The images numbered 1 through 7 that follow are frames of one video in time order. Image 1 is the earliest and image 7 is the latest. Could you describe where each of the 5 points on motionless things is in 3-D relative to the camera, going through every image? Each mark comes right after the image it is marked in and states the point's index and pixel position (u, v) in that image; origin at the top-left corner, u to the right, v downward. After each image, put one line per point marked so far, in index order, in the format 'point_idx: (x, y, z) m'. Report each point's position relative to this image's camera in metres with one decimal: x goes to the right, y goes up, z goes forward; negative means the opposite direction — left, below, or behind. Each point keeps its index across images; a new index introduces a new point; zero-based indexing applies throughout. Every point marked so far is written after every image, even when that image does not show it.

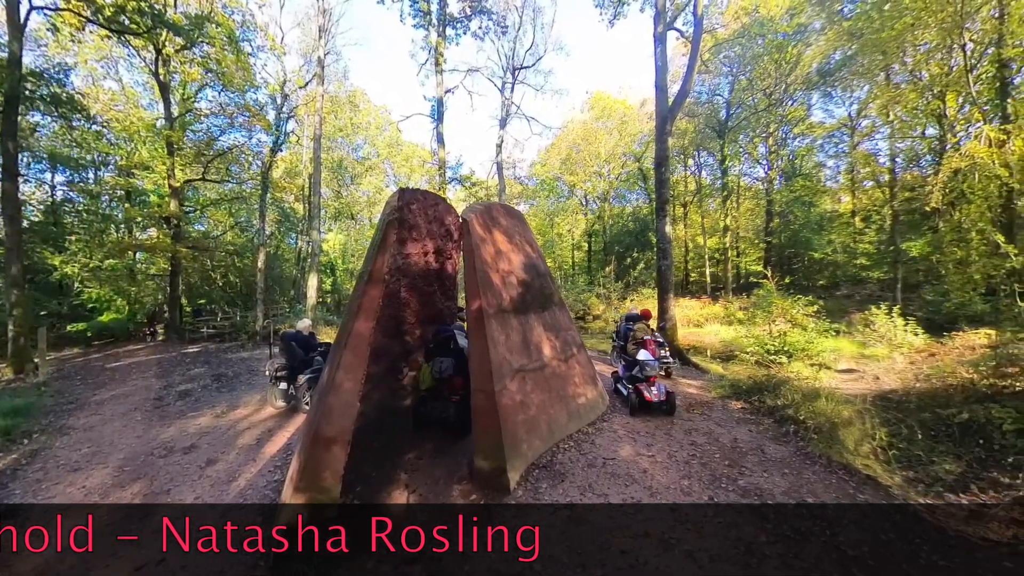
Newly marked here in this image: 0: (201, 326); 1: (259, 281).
0: (-9.2, -1.2, +13.8) m
1: (-7.7, +0.2, +14.0) m
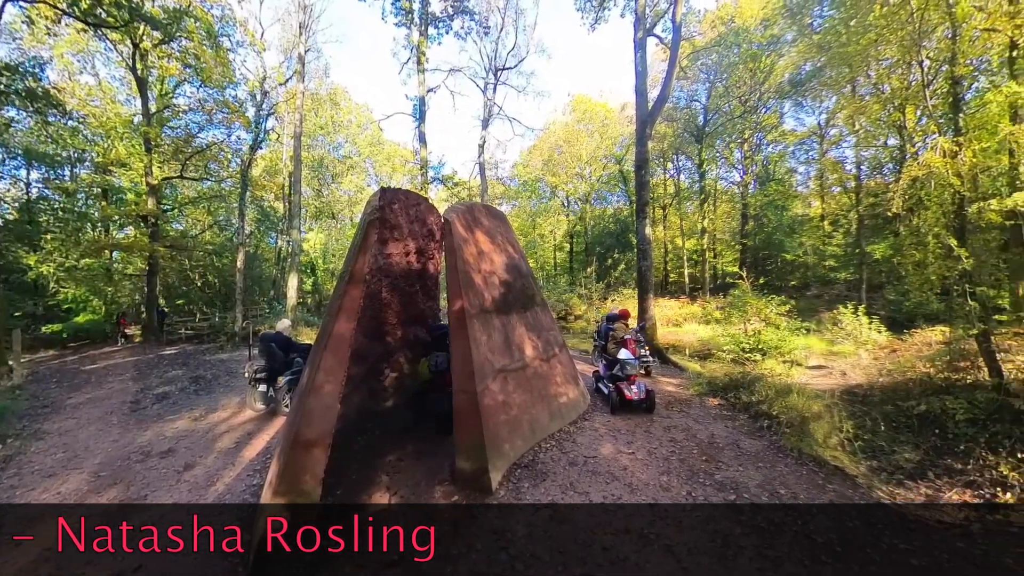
0: (-9.7, -1.2, +13.6) m
1: (-8.2, +0.2, +13.8) m
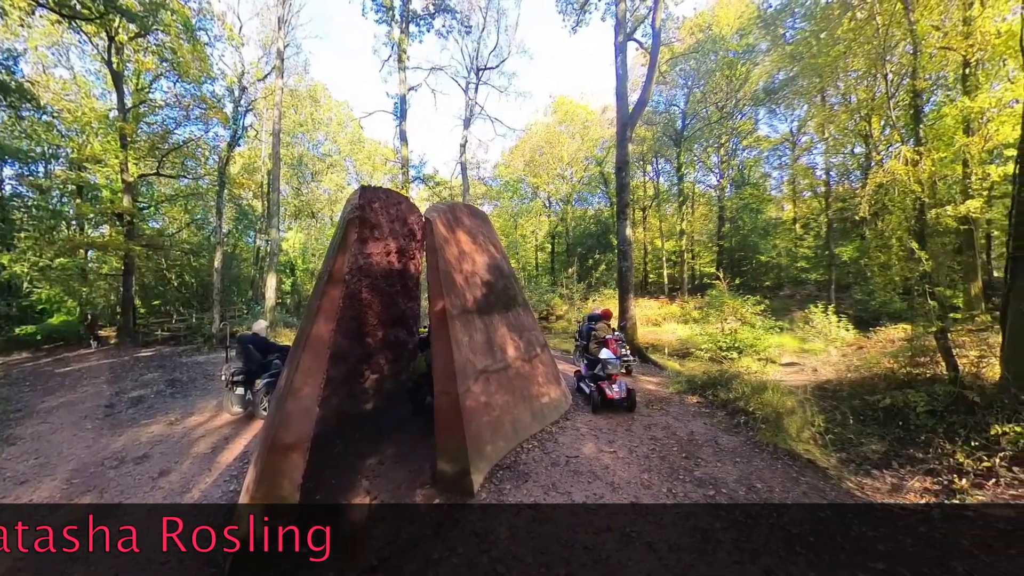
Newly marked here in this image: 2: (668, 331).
0: (-10.2, -1.2, +13.3) m
1: (-8.7, +0.2, +13.6) m
2: (+4.6, -1.3, +13.7) m
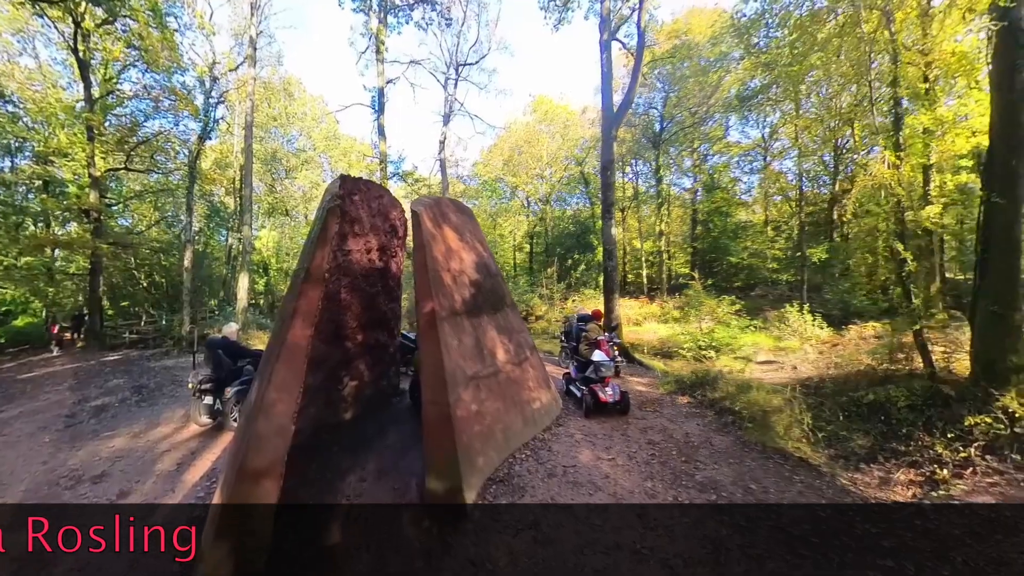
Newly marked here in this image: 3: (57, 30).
0: (-10.6, -1.2, +12.6) m
1: (-9.1, +0.2, +13.1) m
2: (+4.2, -1.3, +14.1) m
3: (-10.6, +6.0, +10.8) m
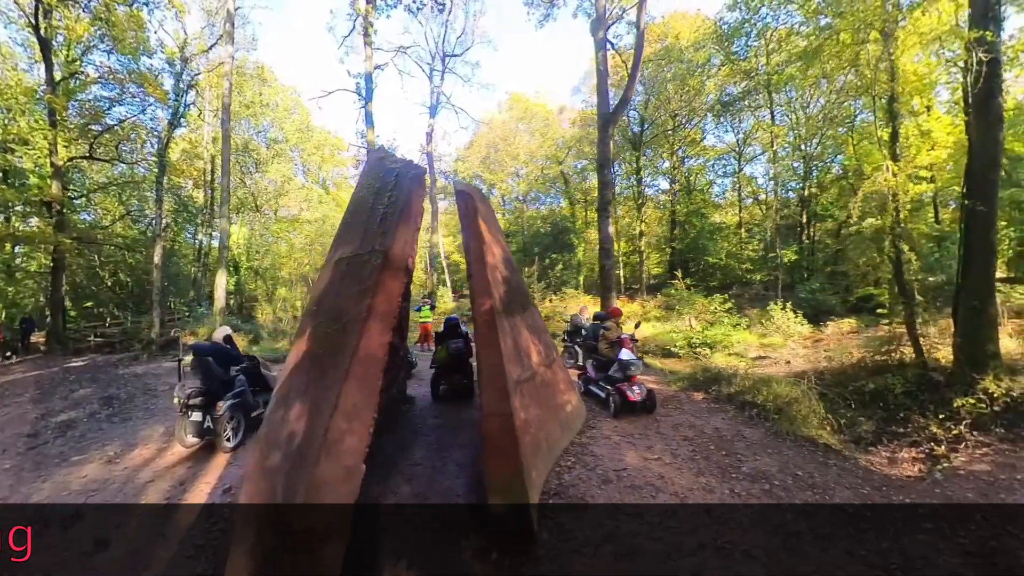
0: (-10.8, -1.2, +11.7) m
1: (-9.3, +0.2, +12.3) m
2: (+3.8, -1.2, +14.5) m
3: (-10.7, +6.0, +9.9) m
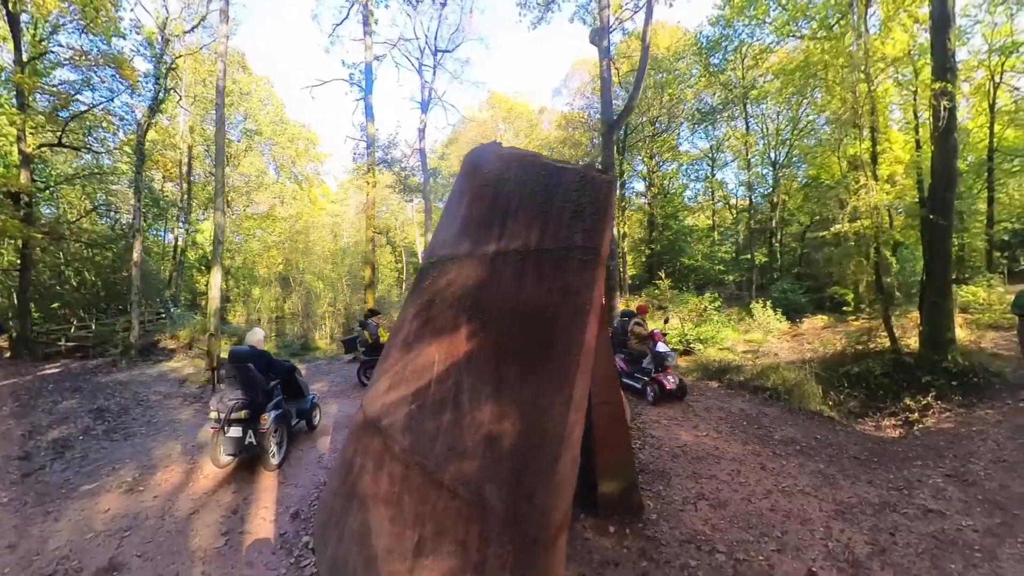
0: (-10.8, -1.1, +10.7) m
1: (-9.4, +0.2, +11.5) m
2: (+3.4, -1.2, +15.0) m
3: (-10.5, +6.1, +8.9) m
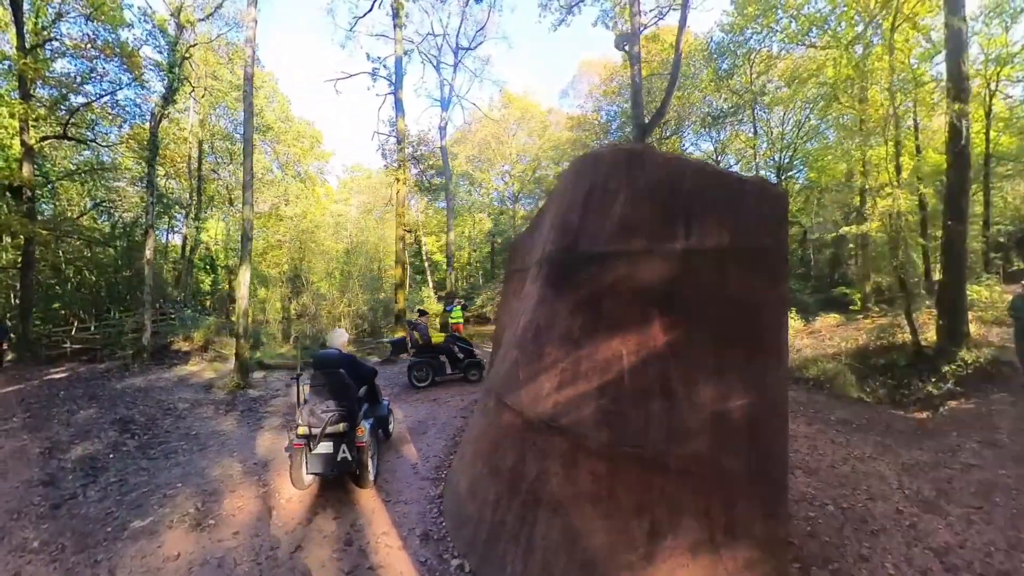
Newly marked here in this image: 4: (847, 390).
0: (-10.1, -1.2, +10.1) m
1: (-8.8, +0.2, +10.9) m
2: (+3.9, -1.2, +15.1) m
3: (-9.8, +6.0, +8.4) m
4: (+5.2, -1.7, +7.1) m
